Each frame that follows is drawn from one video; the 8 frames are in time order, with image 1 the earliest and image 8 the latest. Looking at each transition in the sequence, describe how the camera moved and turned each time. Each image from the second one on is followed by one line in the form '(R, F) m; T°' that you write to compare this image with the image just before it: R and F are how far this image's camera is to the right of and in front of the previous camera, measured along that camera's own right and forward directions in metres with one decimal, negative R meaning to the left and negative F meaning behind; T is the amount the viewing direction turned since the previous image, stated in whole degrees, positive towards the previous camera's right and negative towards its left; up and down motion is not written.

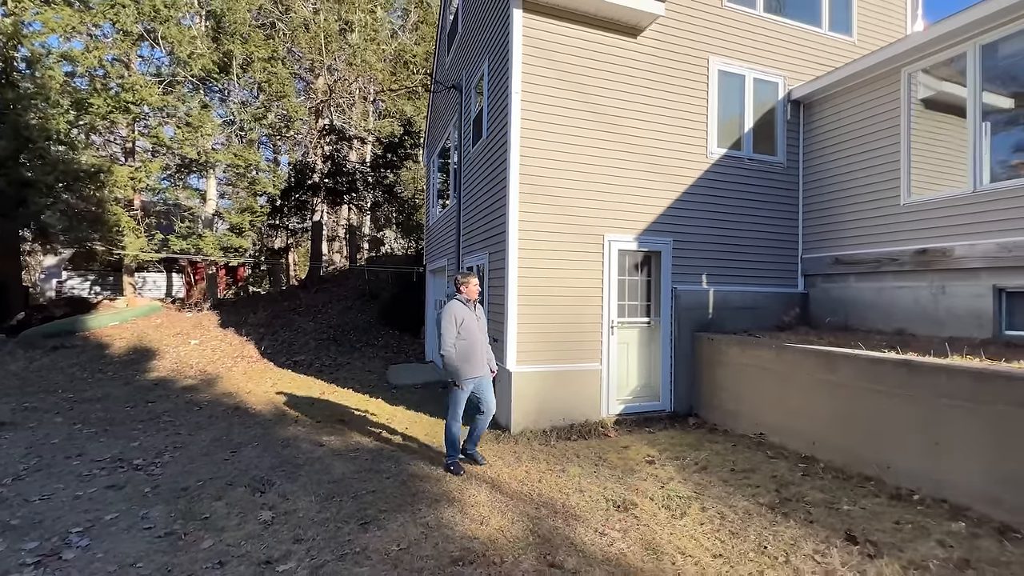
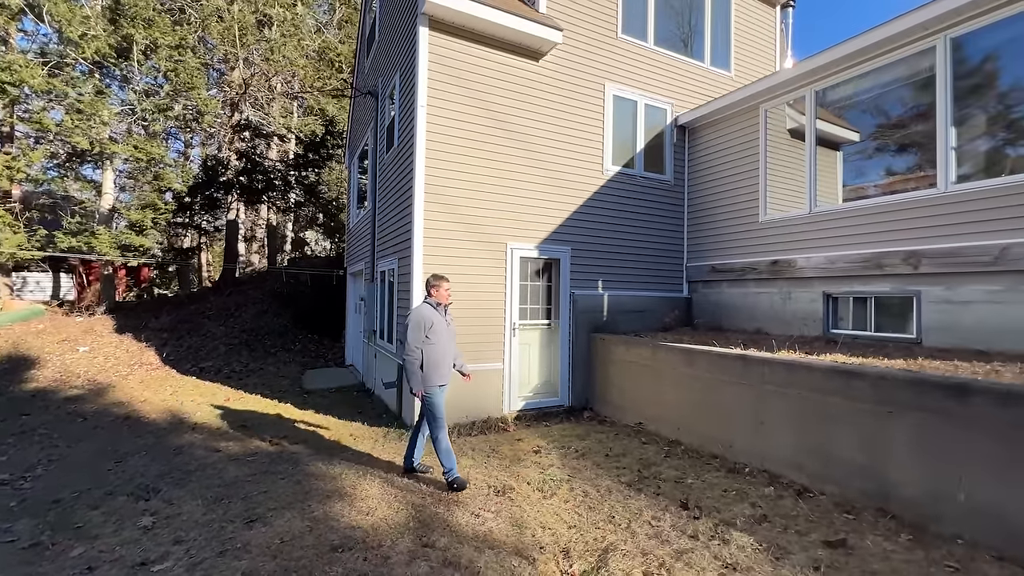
(+0.4, -0.4) m; +8°
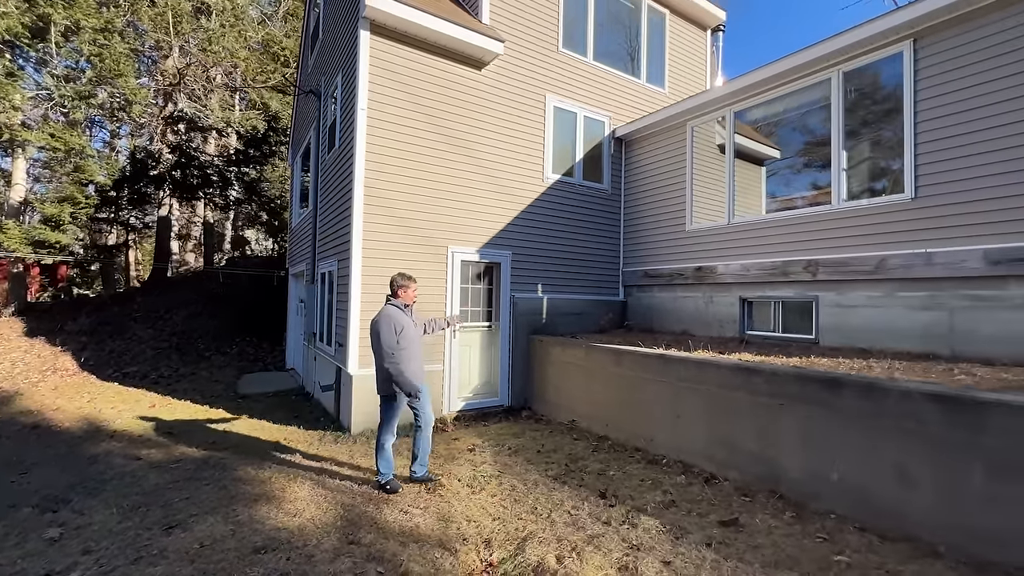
(+0.2, -0.2) m; +6°
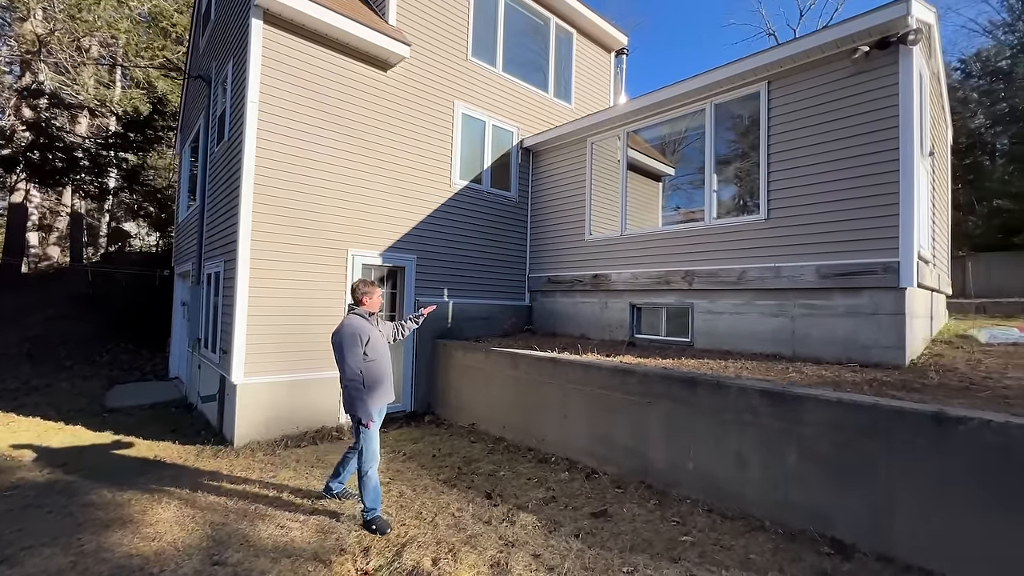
(+0.3, -0.1) m; +10°
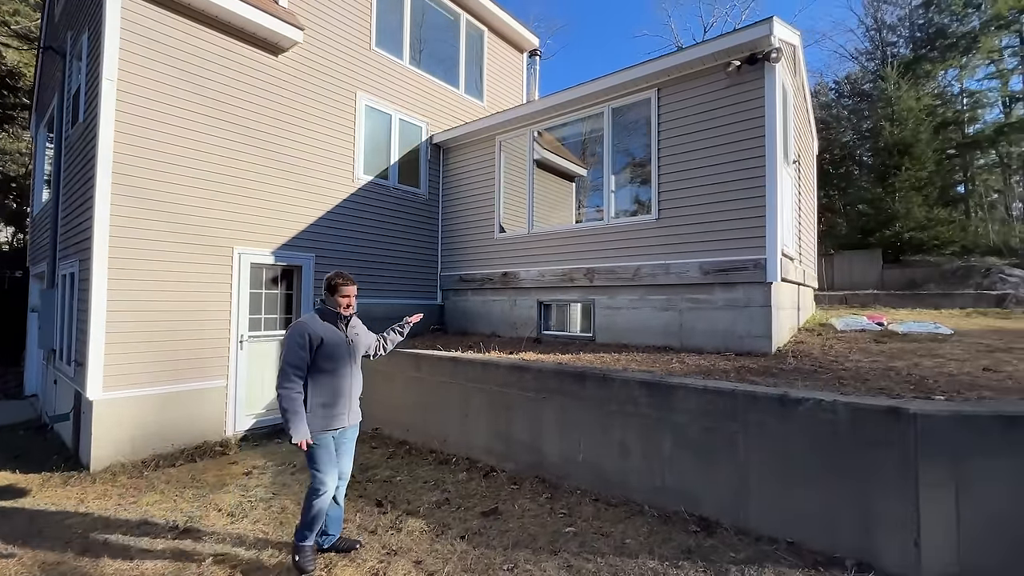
(+0.4, 0.0) m; +9°
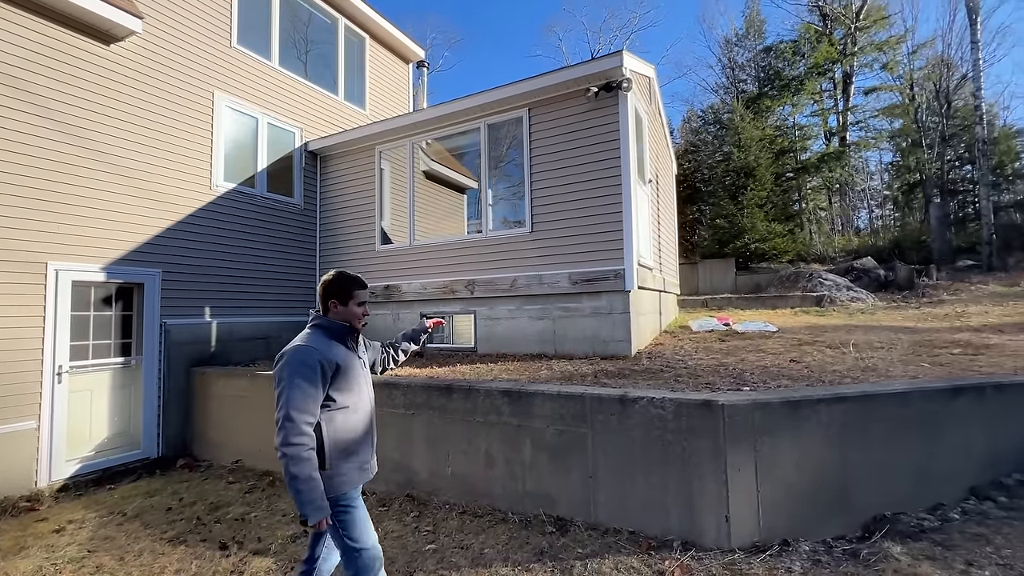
(+0.4, -0.1) m; +12°
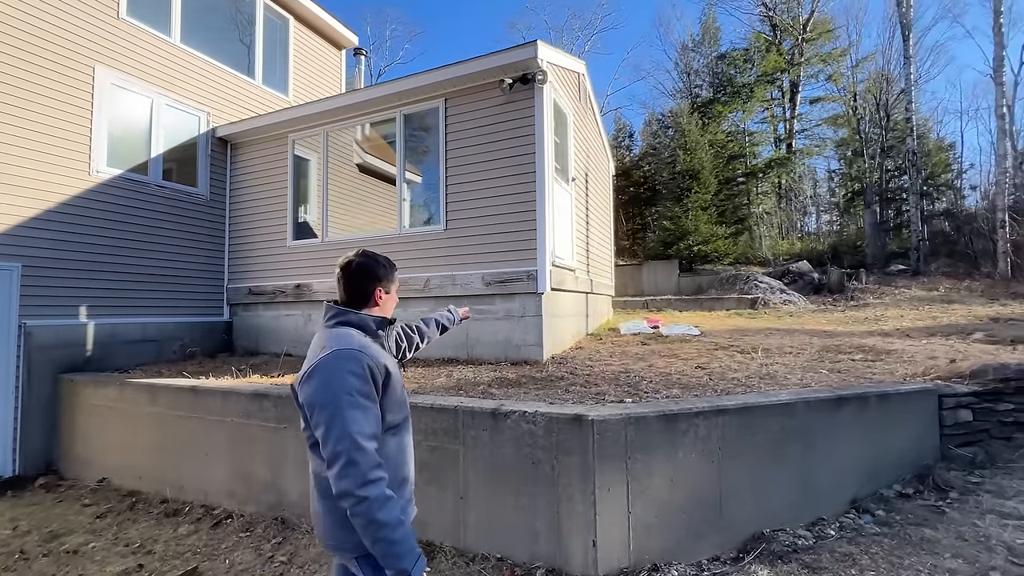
(+0.8, +0.3) m; +4°
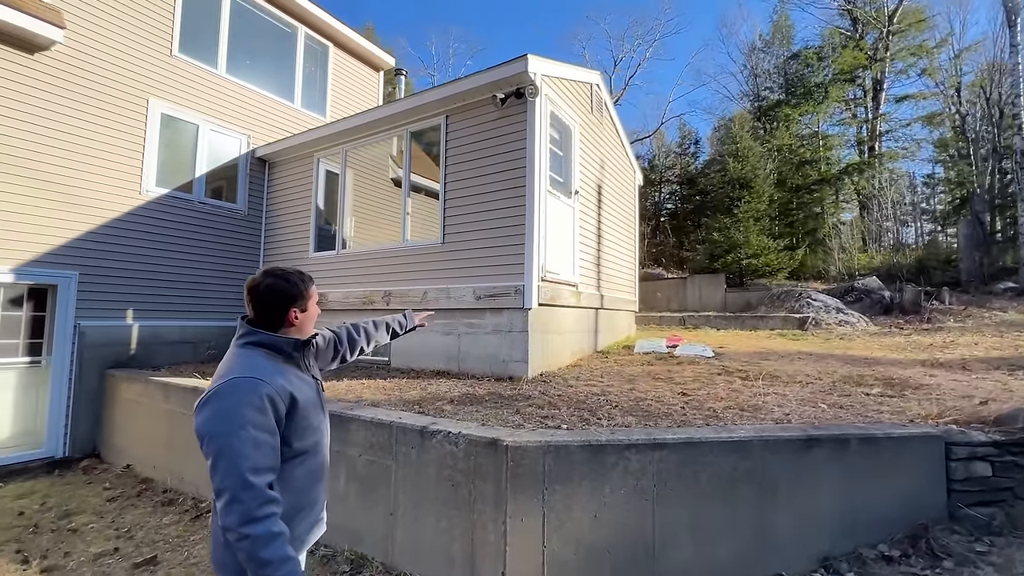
(+1.0, +0.1) m; -8°
